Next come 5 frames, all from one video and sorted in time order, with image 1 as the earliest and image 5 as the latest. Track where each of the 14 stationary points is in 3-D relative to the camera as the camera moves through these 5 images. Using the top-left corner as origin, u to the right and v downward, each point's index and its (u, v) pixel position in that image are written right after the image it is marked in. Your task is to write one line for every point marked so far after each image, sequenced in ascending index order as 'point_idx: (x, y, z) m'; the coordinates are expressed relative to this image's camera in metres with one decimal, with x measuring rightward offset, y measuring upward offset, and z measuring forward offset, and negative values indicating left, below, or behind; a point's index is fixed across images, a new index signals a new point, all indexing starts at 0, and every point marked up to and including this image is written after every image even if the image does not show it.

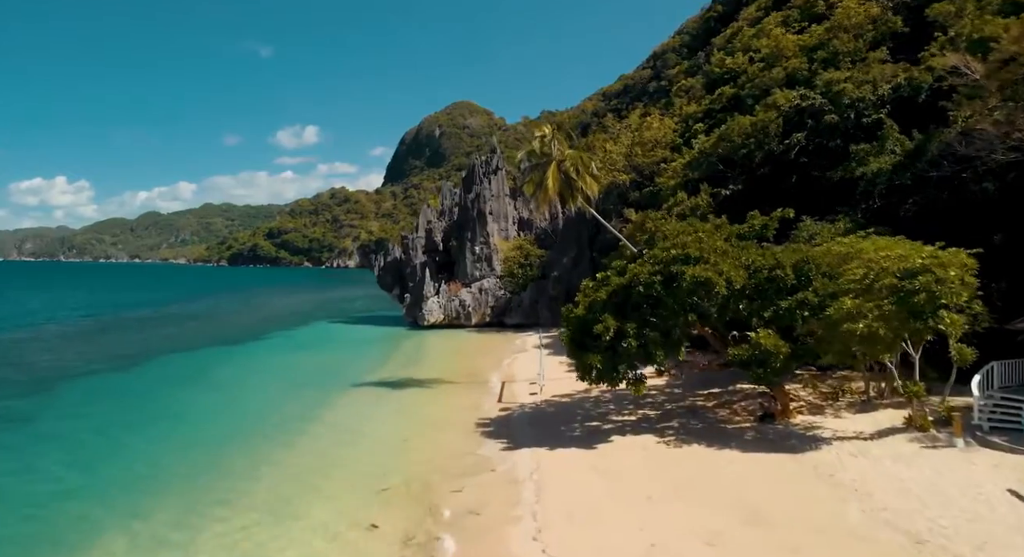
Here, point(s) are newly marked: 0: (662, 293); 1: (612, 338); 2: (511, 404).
0: (+3.3, -0.3, +12.7) m
1: (+2.2, -1.3, +12.8) m
2: (0.0, -3.9, +17.5) m
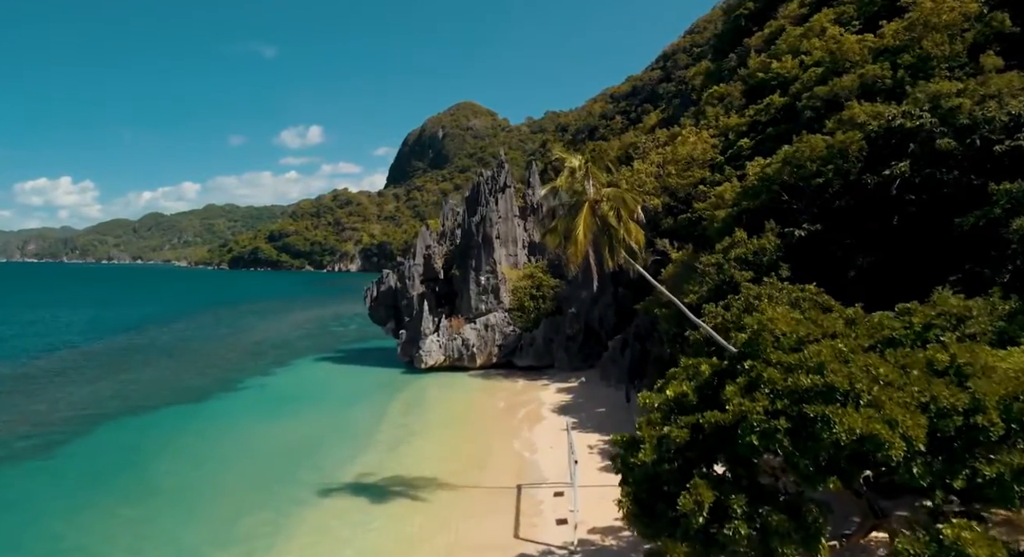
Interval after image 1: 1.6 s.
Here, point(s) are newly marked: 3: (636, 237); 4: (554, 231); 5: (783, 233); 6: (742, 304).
0: (+3.8, -2.4, +7.9) m
1: (+2.7, -3.4, +8.0) m
2: (+0.5, -5.9, +12.8) m
3: (+3.2, +1.1, +14.8) m
4: (+1.1, +1.3, +15.7) m
5: (+9.1, +1.5, +19.1) m
6: (+6.5, -0.7, +16.0) m
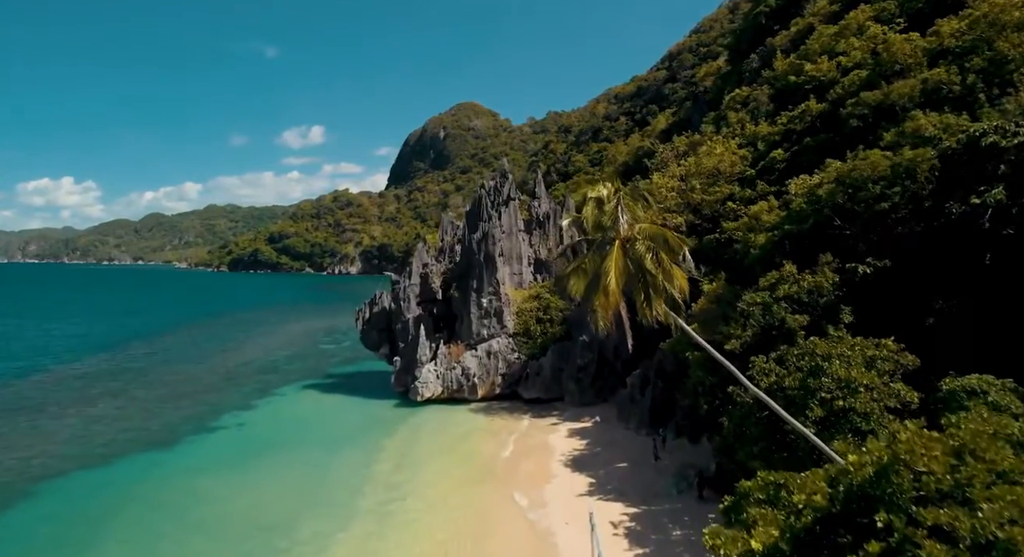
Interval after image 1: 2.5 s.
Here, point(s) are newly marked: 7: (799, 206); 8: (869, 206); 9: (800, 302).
0: (+4.0, -3.6, +4.9) m
1: (+2.9, -4.6, +5.1) m
2: (+0.7, -7.1, +9.8) m
3: (+3.4, -0.1, +11.9) m
4: (+1.4, +0.1, +12.8) m
5: (+9.3, +0.3, +16.2) m
6: (+6.7, -1.9, +13.1) m
7: (+9.5, +2.4, +19.1) m
8: (+10.4, +2.1, +16.6) m
9: (+7.9, -0.7, +15.6) m
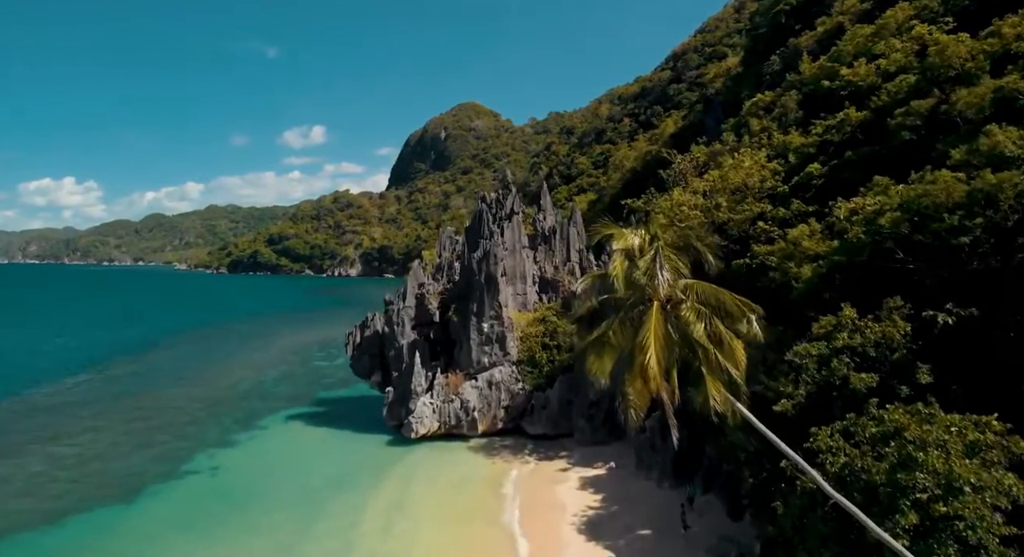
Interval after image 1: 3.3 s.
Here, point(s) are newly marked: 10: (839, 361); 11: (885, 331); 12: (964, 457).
0: (+4.2, -4.7, +2.3) m
1: (+3.0, -5.7, +2.5) m
2: (+0.8, -8.3, +7.2) m
3: (+3.6, -1.3, +9.3) m
4: (+1.5, -1.0, +10.1) m
5: (+9.5, -0.8, +13.6) m
6: (+6.9, -3.1, +10.4) m
7: (+9.7, +1.3, +16.4) m
8: (+10.6, +1.0, +14.0) m
9: (+8.1, -1.8, +12.9) m
10: (+7.4, -1.9, +13.1) m
11: (+8.5, -1.3, +12.8) m
12: (+7.8, -3.0, +9.8) m
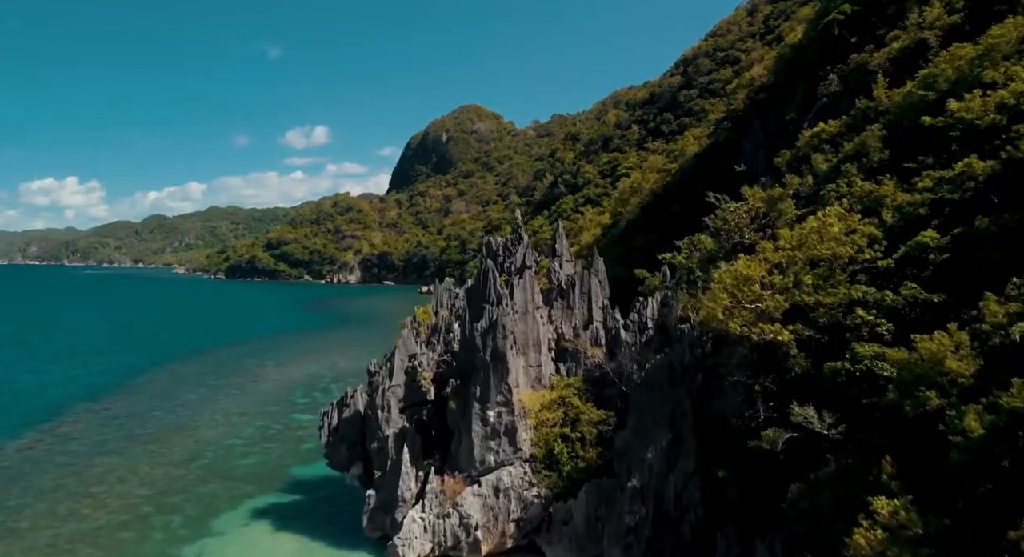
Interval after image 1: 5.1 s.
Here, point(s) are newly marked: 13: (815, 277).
0: (+4.6, -7.8, -3.2) m
1: (+3.5, -8.8, -3.0) m
2: (+1.3, -11.3, +1.7) m
3: (+4.0, -4.3, +3.8) m
4: (+2.0, -4.1, +4.7) m
5: (+9.9, -3.9, +8.1) m
6: (+7.3, -6.2, +5.0) m
7: (+10.2, -1.8, +11.0) m
8: (+11.0, -2.1, +8.5) m
9: (+8.5, -4.9, +7.5) m
10: (+7.9, -5.0, +7.6) m
11: (+8.9, -4.4, +7.4) m
12: (+8.2, -6.1, +4.3) m
13: (+9.3, 0.0, +17.7) m
